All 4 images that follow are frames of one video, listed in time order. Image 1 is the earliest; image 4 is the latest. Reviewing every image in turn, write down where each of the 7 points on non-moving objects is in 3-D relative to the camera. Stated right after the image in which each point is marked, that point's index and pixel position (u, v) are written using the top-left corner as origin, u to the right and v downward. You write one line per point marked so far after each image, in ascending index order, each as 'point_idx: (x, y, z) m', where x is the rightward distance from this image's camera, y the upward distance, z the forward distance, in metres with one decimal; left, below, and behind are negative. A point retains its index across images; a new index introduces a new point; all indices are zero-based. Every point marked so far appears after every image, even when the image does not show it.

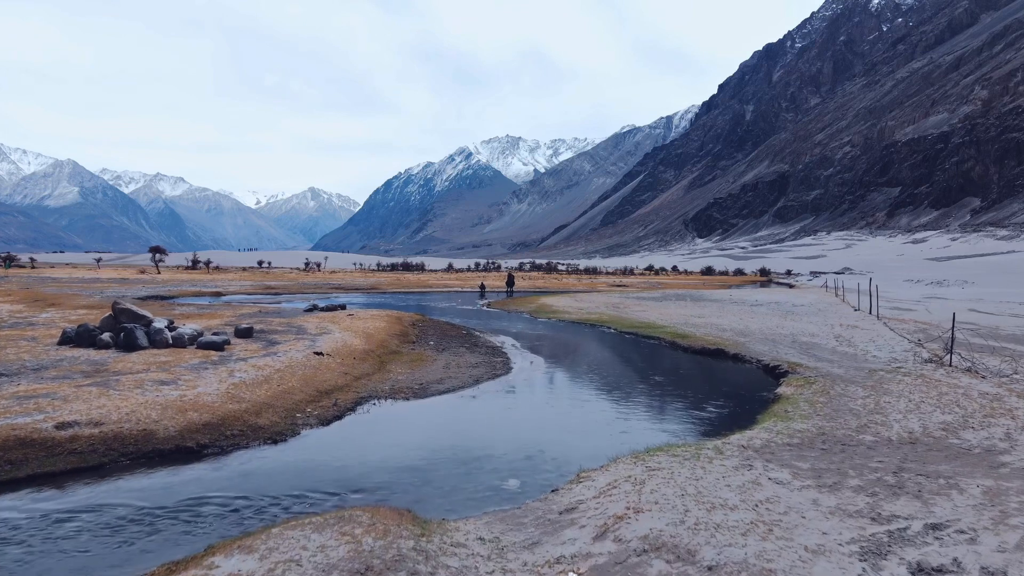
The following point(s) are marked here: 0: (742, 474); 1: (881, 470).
0: (+4.4, -3.5, +11.6) m
1: (+7.5, -3.7, +12.4) m
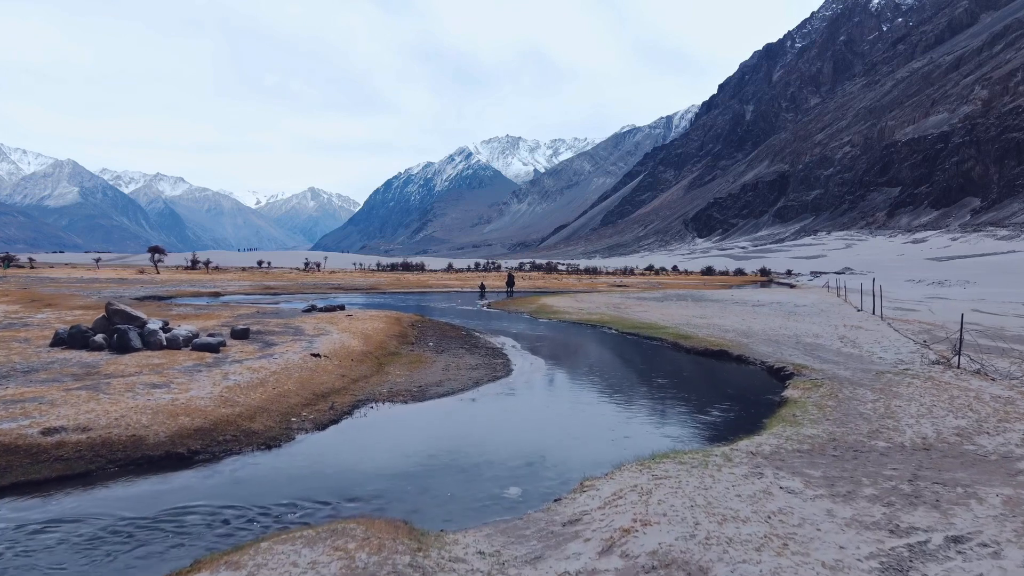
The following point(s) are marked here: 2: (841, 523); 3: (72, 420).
0: (+4.4, -3.6, +11.1) m
1: (+7.5, -3.7, +12.0) m
2: (+5.2, -3.7, +9.7) m
3: (-10.4, -3.1, +14.5) m
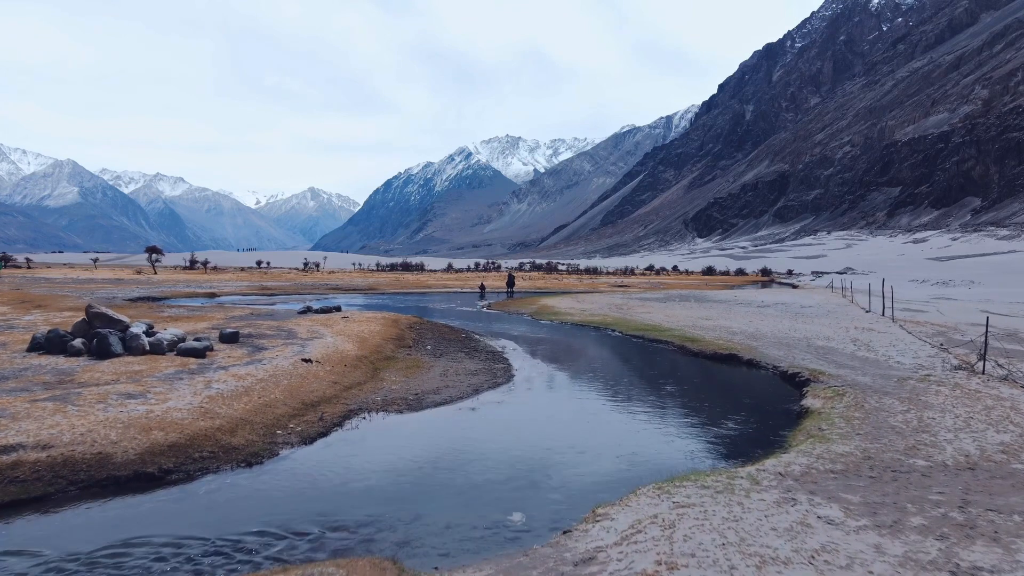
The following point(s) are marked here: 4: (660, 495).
0: (+4.5, -3.6, +9.9) m
1: (+7.6, -3.8, +10.7) m
2: (+5.3, -3.8, +8.4) m
3: (-10.4, -3.2, +13.2) m
4: (+2.6, -3.6, +10.8) m
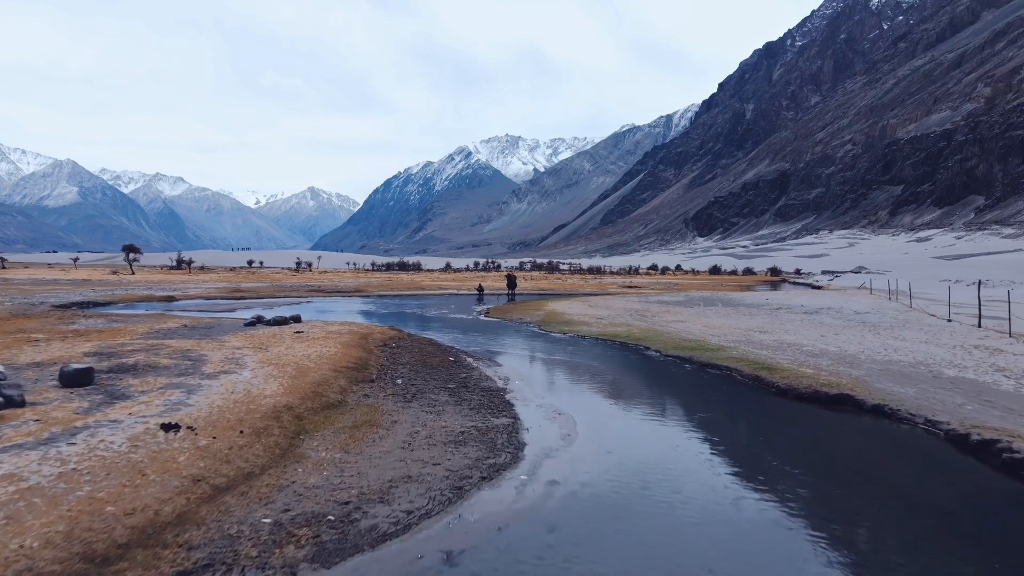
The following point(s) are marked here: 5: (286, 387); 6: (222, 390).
0: (+4.7, -4.0, -0.1) m
1: (+7.8, -4.1, +0.7) m
2: (+5.5, -4.1, -1.6) m
3: (-10.1, -3.5, +3.2) m
4: (+2.9, -4.0, +0.7) m
5: (-7.2, -3.1, +19.7) m
6: (-8.6, -3.1, +18.5) m
